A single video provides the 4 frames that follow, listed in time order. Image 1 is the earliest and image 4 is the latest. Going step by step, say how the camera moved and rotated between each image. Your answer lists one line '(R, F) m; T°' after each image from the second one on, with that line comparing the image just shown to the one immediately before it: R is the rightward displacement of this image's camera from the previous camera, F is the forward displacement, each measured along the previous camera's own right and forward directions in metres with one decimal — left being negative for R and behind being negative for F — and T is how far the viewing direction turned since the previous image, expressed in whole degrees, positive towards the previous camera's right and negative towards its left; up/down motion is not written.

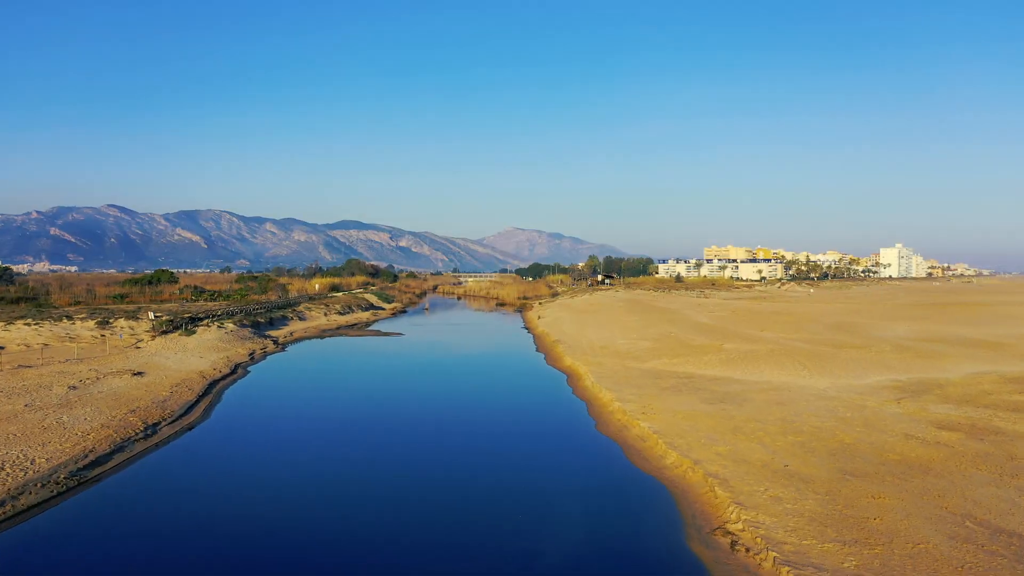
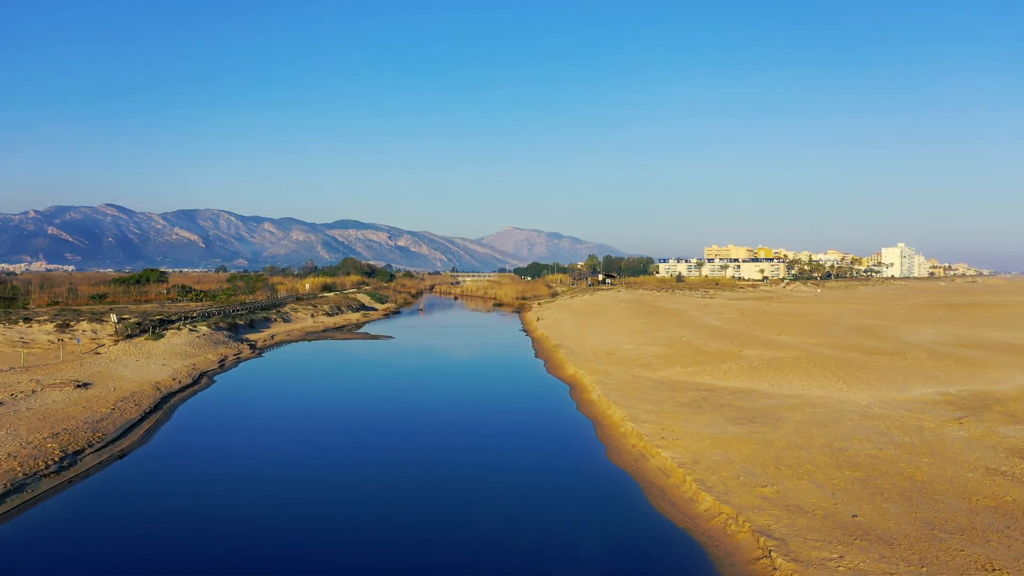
(+0.1, +1.9) m; 0°
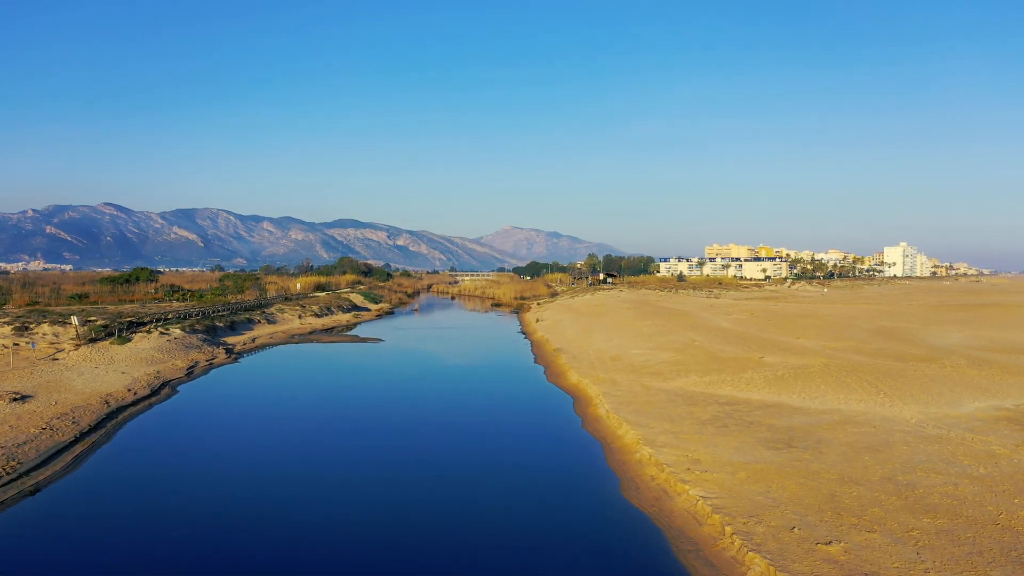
(+0.1, +1.7) m; 0°
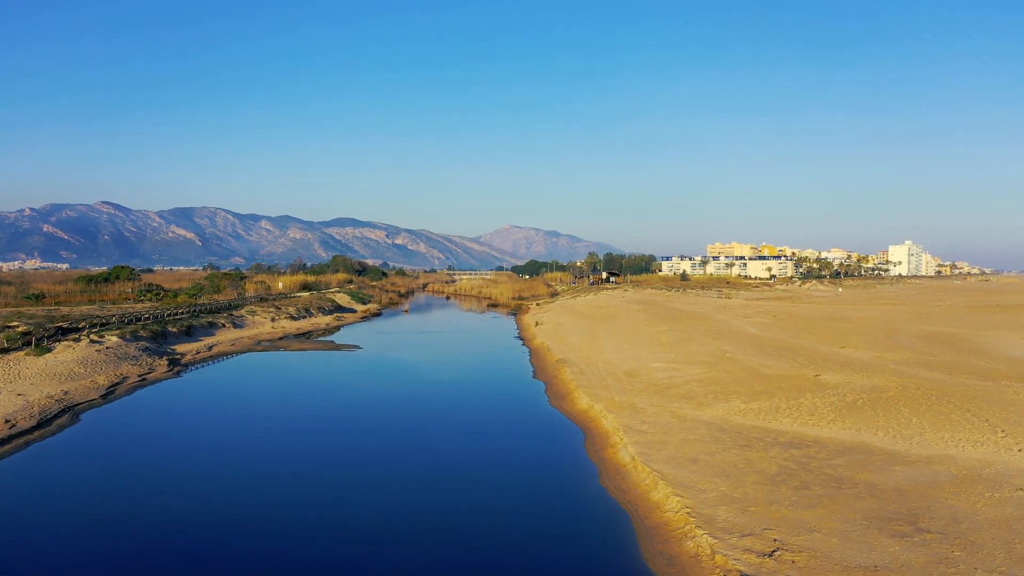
(+0.1, +3.2) m; 0°
